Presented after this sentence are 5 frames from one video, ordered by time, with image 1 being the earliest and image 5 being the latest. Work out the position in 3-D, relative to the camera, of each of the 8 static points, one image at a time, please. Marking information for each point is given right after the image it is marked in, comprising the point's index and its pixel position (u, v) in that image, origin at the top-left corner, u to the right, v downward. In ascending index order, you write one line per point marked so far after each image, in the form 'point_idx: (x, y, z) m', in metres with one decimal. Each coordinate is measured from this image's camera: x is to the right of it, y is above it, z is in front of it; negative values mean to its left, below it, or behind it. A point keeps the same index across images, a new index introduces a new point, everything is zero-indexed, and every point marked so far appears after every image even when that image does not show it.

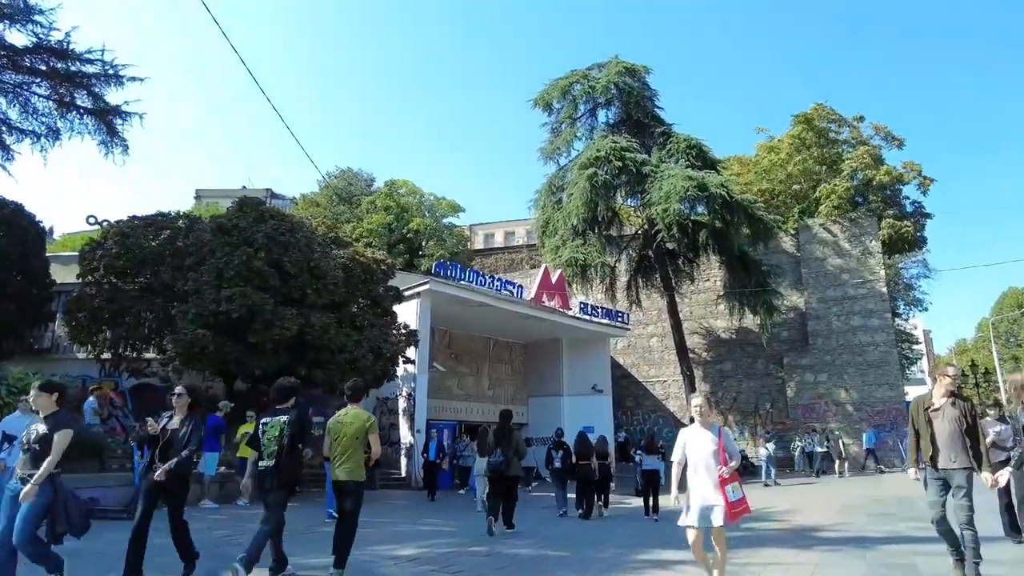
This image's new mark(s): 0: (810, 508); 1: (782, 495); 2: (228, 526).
0: (+5.6, -4.2, +12.7) m
1: (+6.2, -4.8, +15.5) m
2: (-4.2, -3.5, +9.9) m
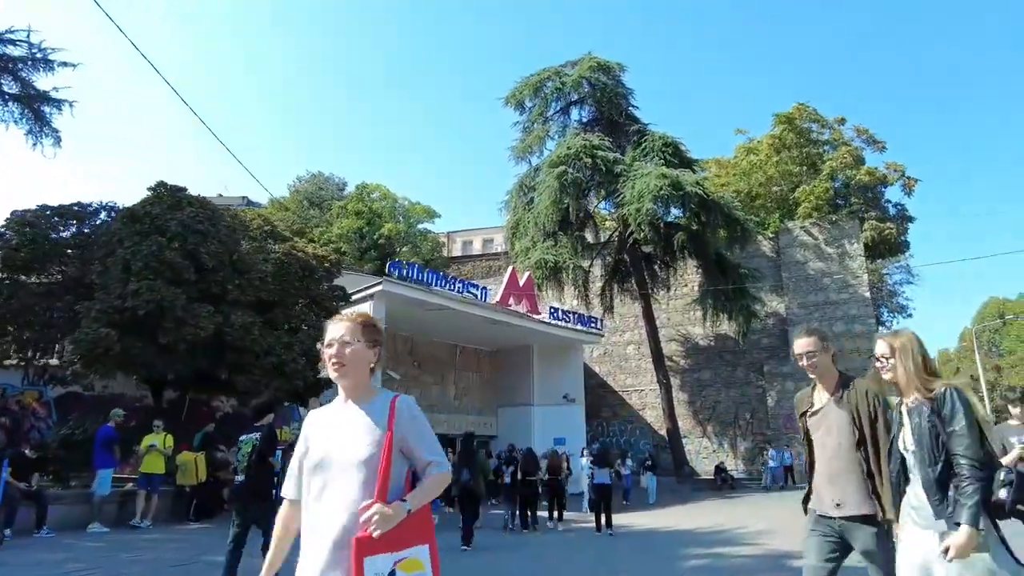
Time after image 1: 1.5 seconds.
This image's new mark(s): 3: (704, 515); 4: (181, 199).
0: (+4.6, -4.1, +11.3) m
1: (+5.1, -4.8, +14.1) m
2: (-5.2, -3.3, +8.3) m
3: (+4.2, -5.0, +14.6) m
4: (-6.4, +1.7, +13.0) m
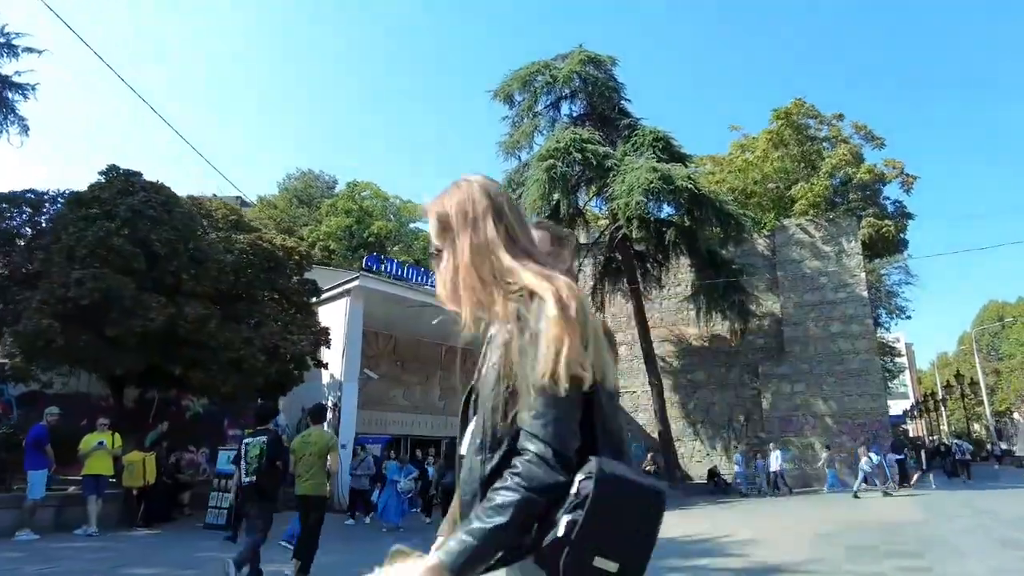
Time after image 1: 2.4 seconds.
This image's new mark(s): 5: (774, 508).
0: (+4.2, -3.9, +10.5) m
1: (+4.6, -4.6, +13.4) m
2: (-5.7, -3.1, +7.5) m
3: (+3.7, -4.8, +13.8) m
4: (-6.9, +1.9, +12.2) m
5: (+6.5, -5.4, +16.4) m
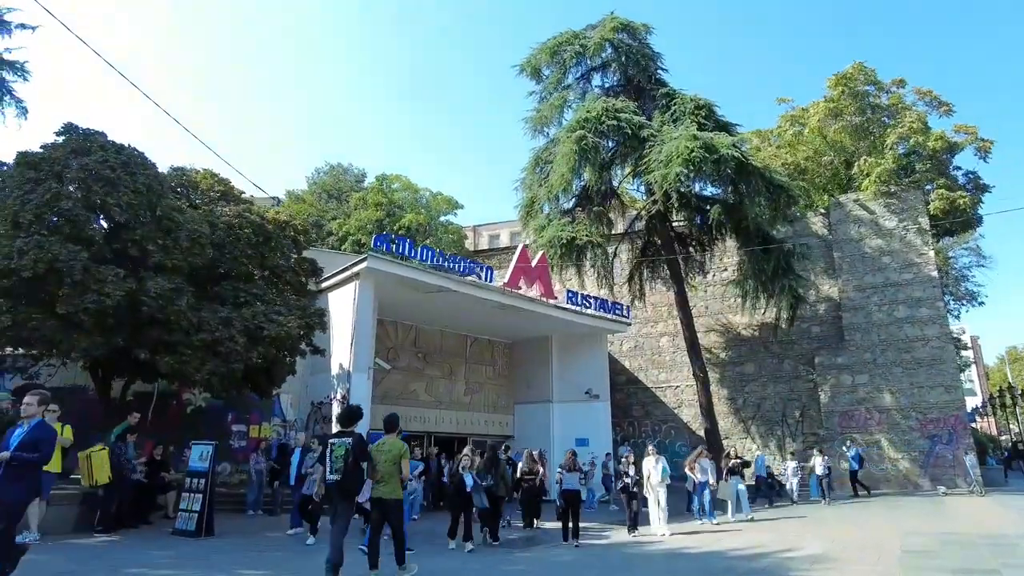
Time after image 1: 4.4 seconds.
0: (+4.3, -3.4, +8.4) m
1: (+4.9, -4.0, +11.2) m
2: (-5.7, -2.7, +6.0) m
3: (+4.0, -4.3, +11.7) m
4: (-6.7, +2.3, +10.8) m
5: (+7.0, -4.8, +14.2) m
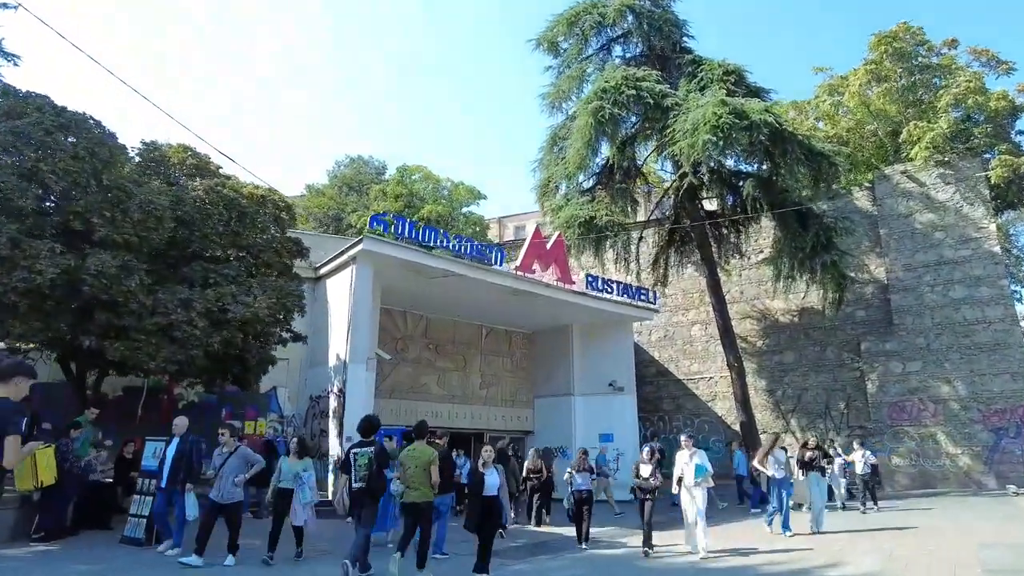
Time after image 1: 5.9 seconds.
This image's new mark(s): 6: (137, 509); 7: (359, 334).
0: (+4.1, -2.9, +6.7) m
1: (+4.9, -3.5, +9.5) m
2: (-6.0, -2.4, +4.8) m
3: (+4.0, -3.8, +10.1) m
4: (-6.9, +2.6, +9.6) m
5: (+7.1, -4.3, +12.3) m
6: (-5.1, -3.0, +9.1) m
7: (-3.6, -1.1, +15.4) m
